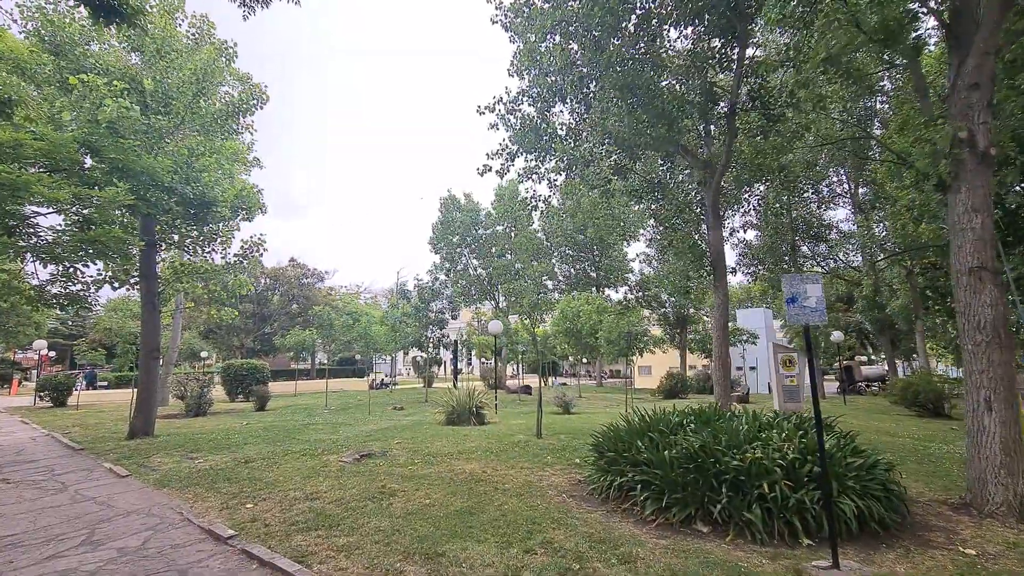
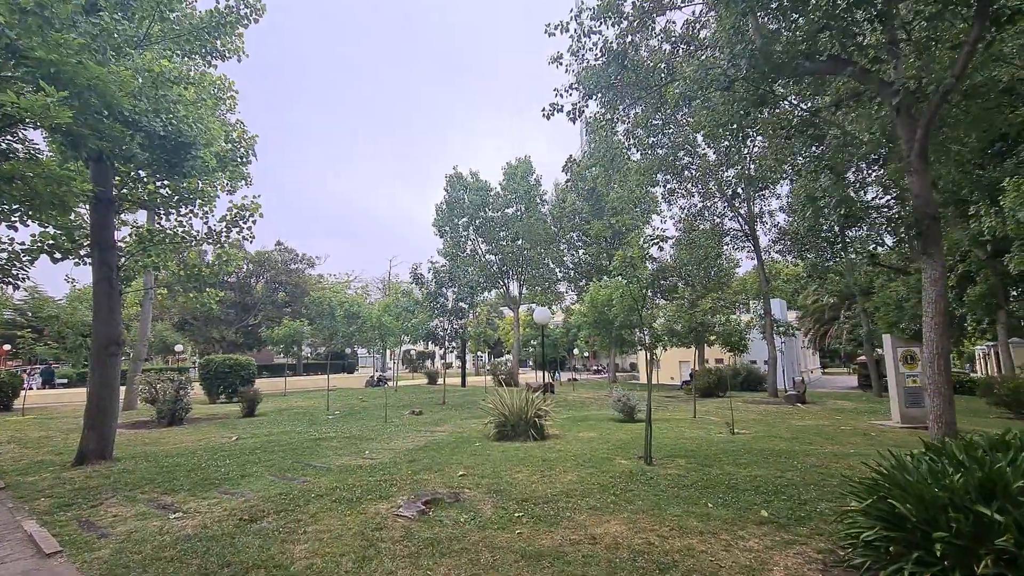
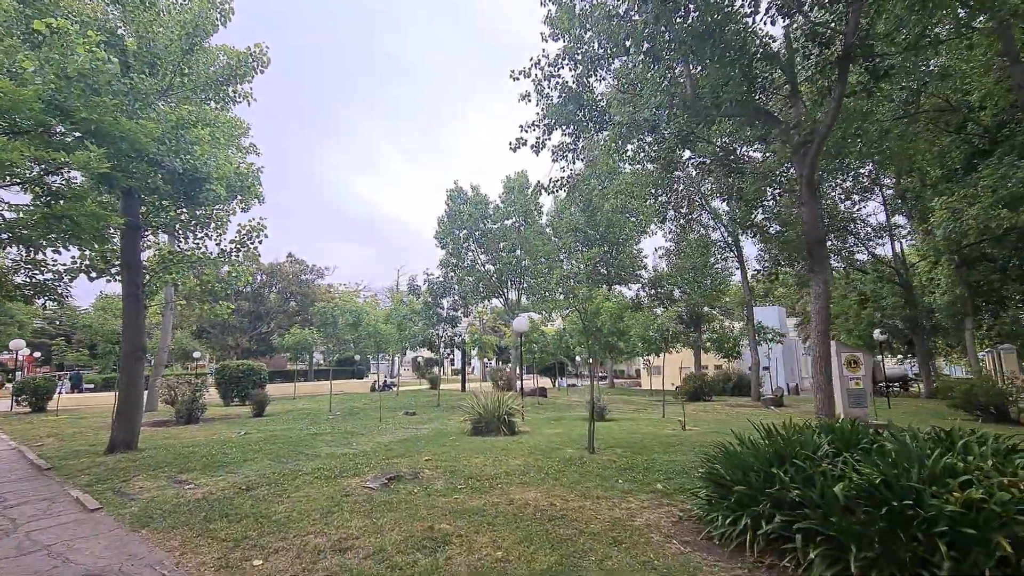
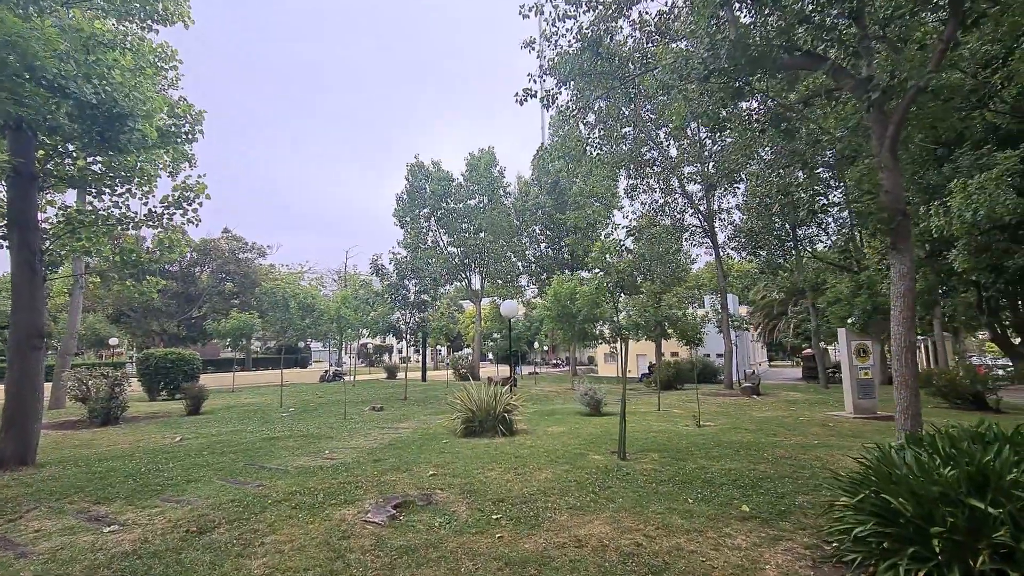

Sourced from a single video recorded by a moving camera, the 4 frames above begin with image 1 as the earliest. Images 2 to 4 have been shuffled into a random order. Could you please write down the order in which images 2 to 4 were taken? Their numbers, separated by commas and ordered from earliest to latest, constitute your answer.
3, 2, 4
